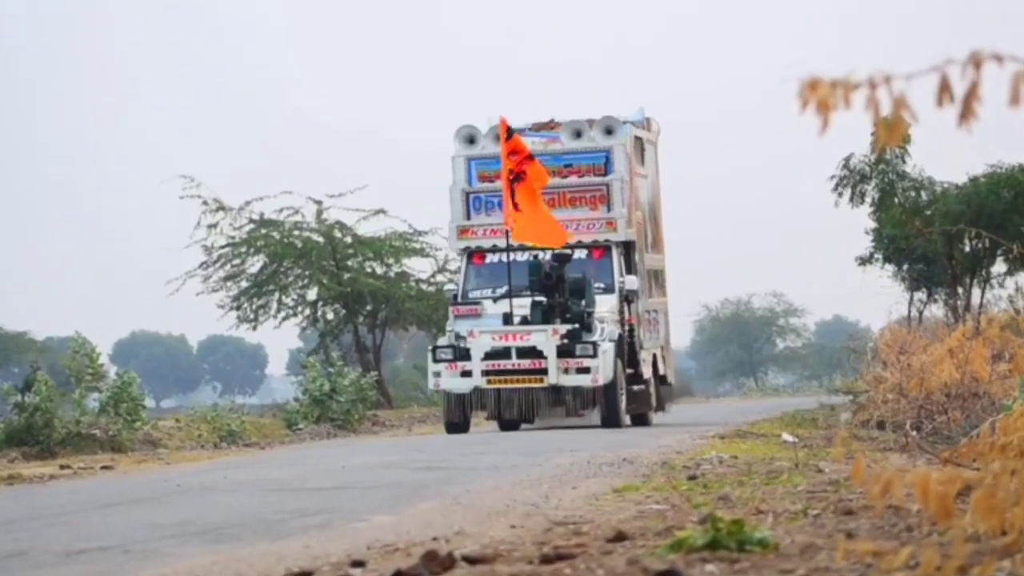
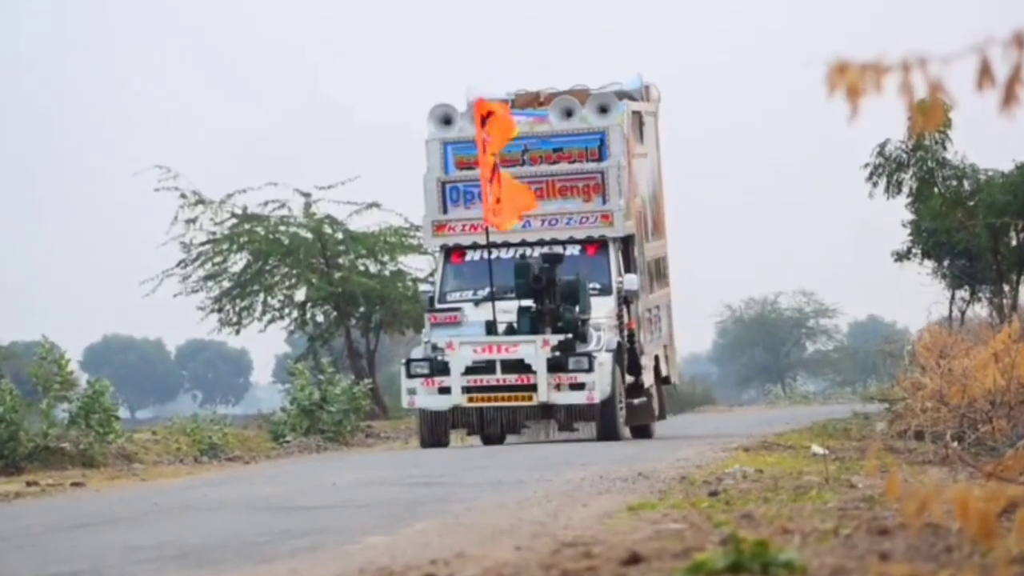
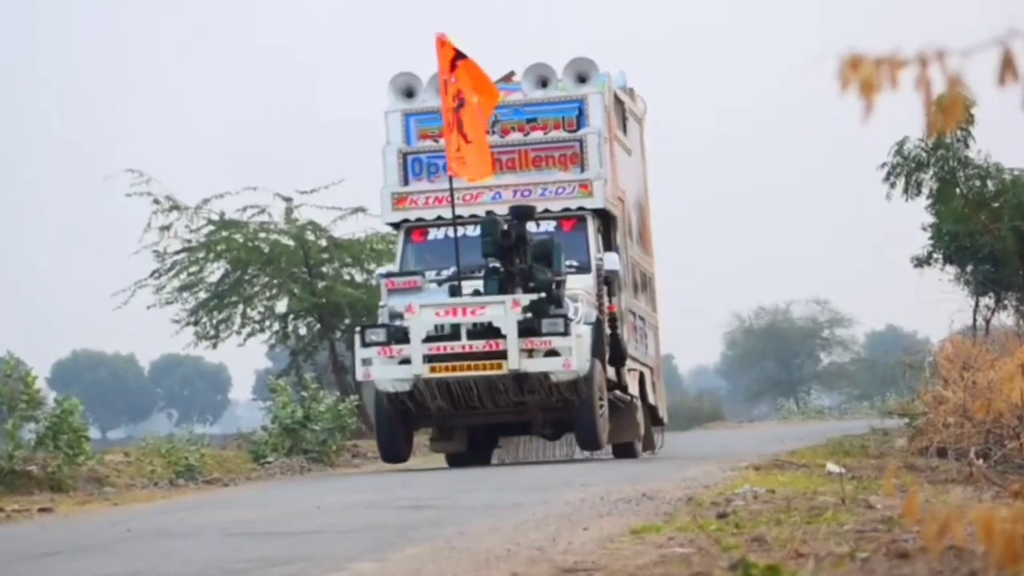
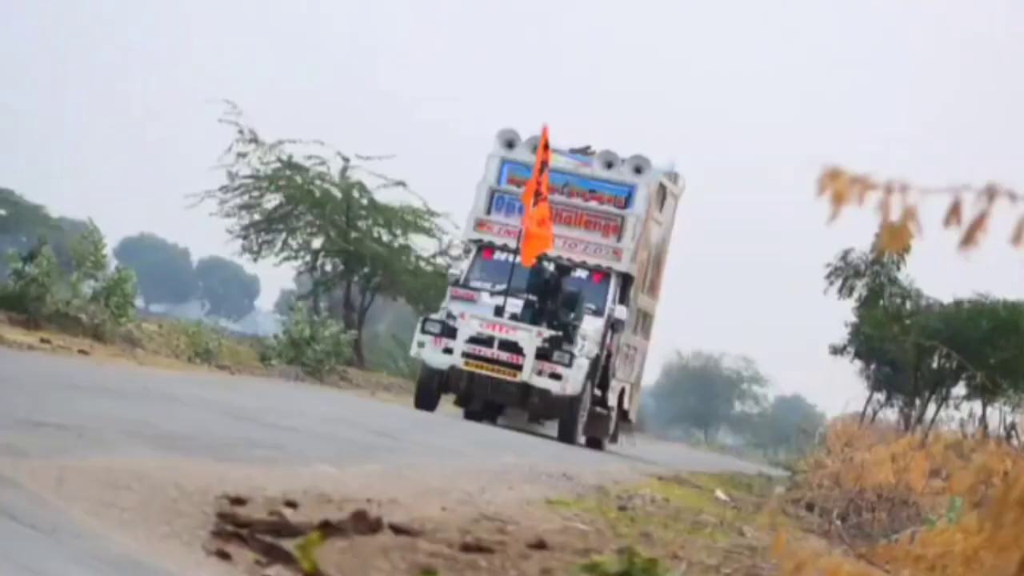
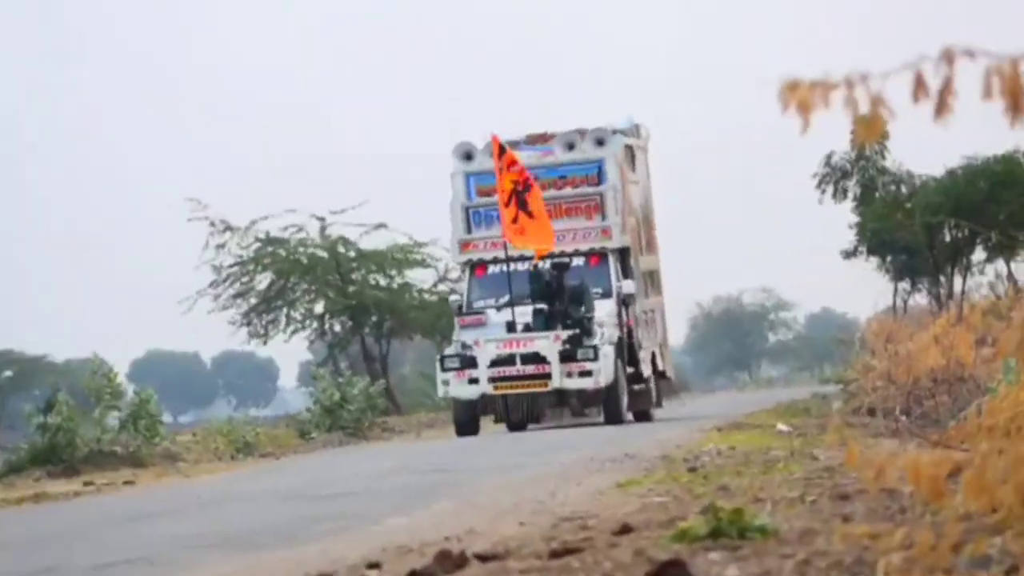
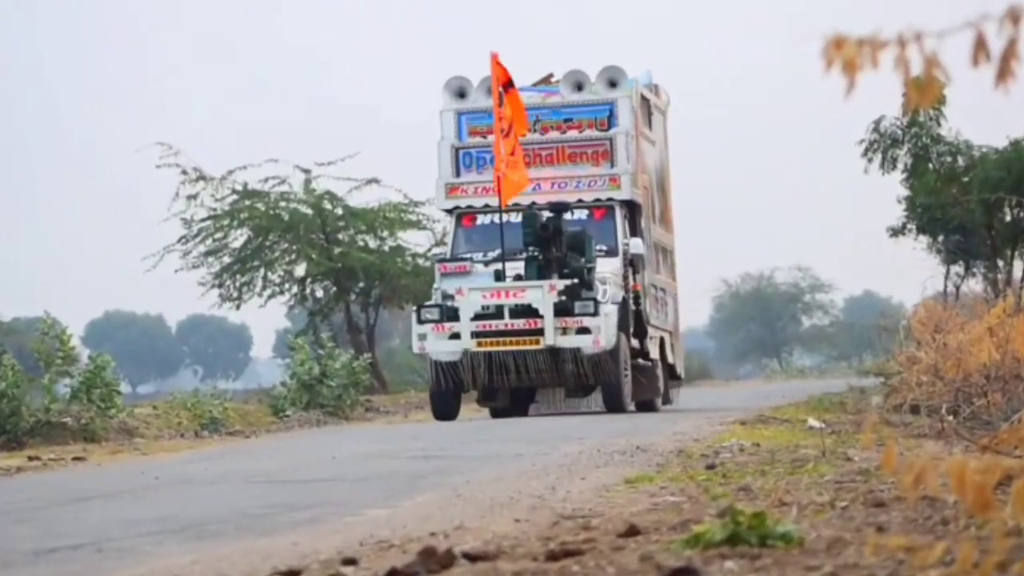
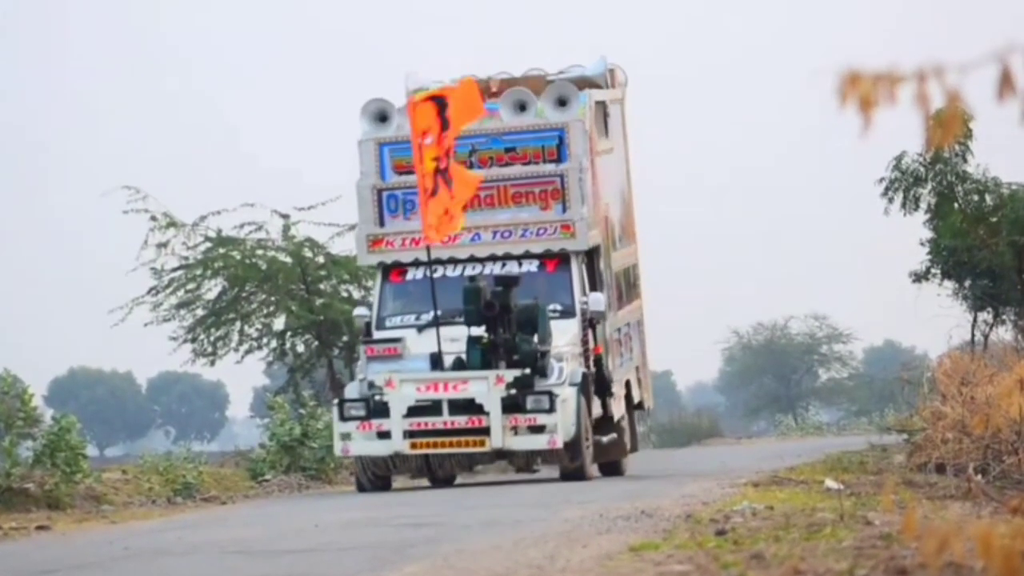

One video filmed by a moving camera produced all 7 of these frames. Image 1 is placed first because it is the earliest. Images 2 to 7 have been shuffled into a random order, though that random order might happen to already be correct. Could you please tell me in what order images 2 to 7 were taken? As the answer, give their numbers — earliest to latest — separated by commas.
4, 5, 6, 2, 3, 7
